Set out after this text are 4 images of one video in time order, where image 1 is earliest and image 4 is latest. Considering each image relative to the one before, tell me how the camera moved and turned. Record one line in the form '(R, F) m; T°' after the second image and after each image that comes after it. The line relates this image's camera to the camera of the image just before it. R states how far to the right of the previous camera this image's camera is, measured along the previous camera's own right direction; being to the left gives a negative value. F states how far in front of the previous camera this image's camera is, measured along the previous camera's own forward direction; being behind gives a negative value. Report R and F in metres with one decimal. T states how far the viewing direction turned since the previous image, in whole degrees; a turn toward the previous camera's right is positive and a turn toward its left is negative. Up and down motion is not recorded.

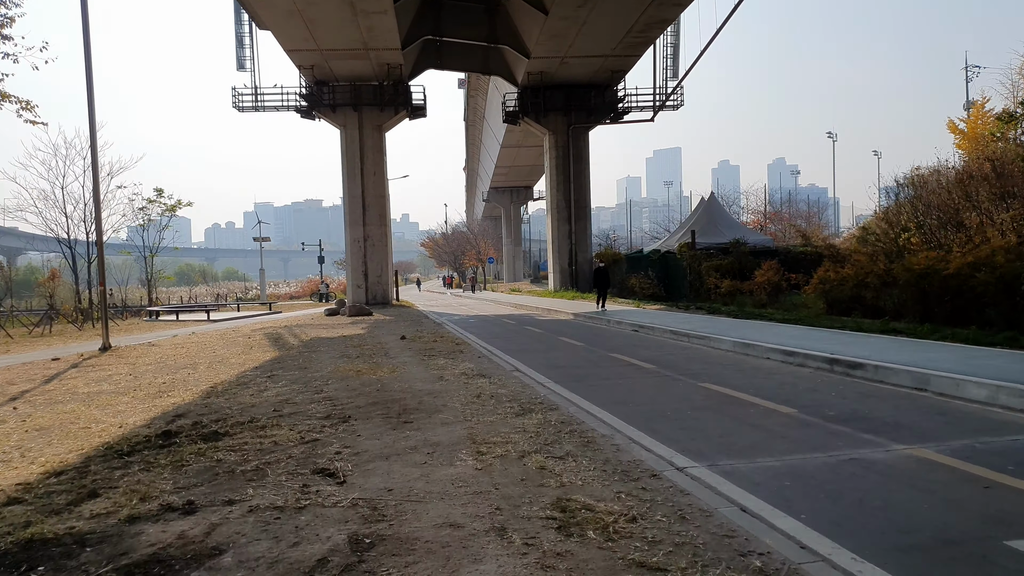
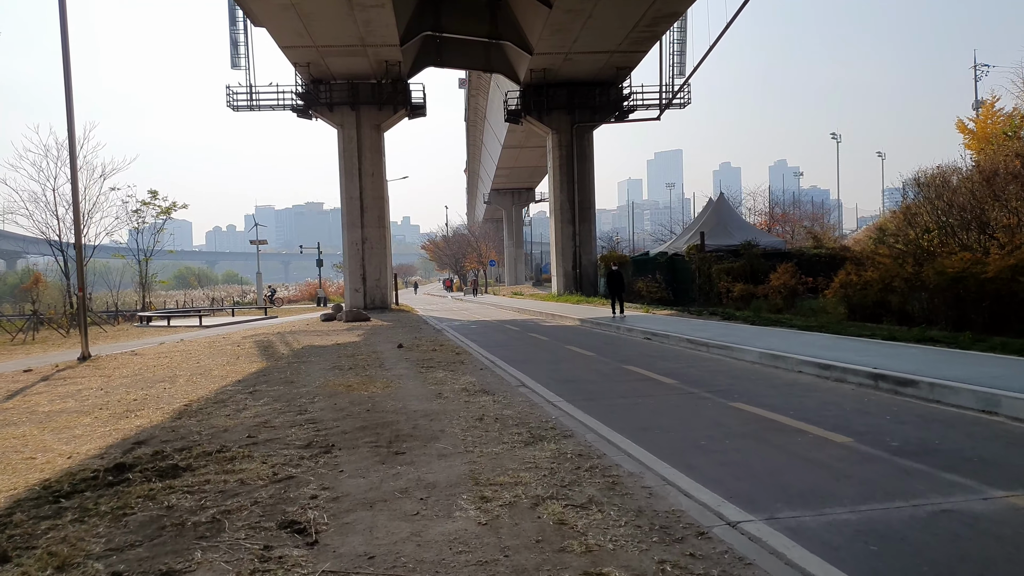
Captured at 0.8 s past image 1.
(-0.1, +1.0) m; 0°
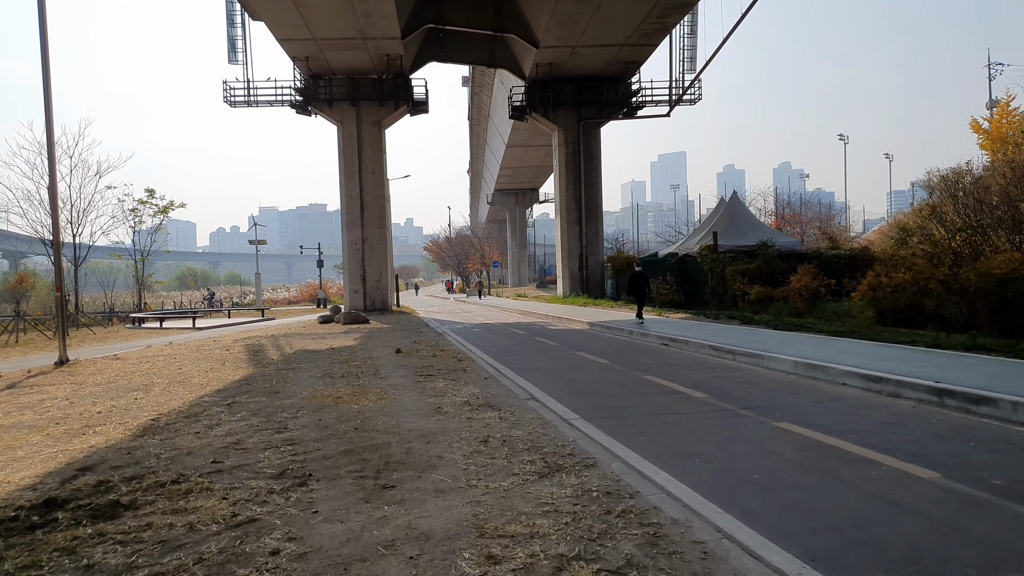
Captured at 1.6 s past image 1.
(-0.1, +1.1) m; 0°
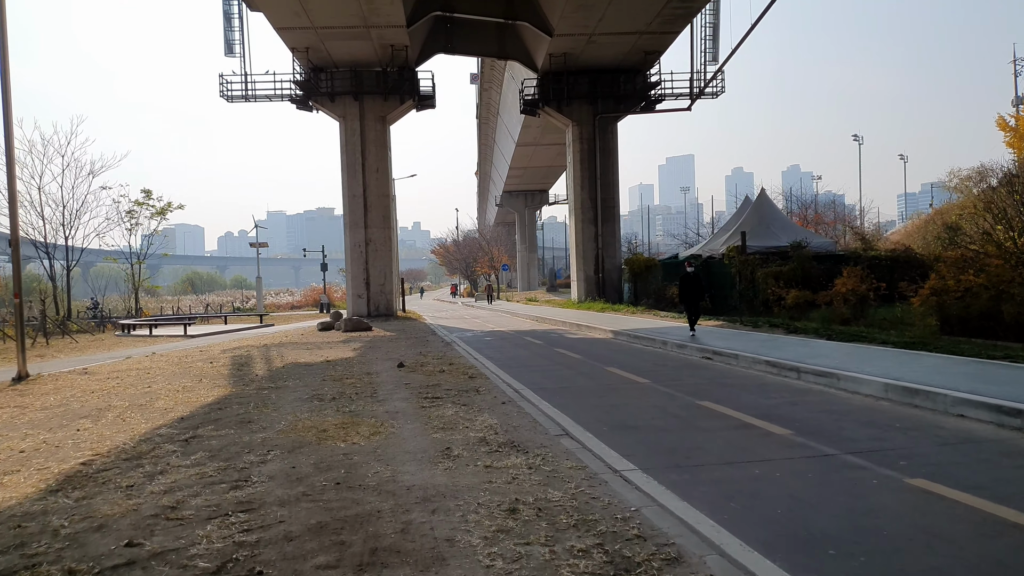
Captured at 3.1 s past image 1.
(-0.2, +1.8) m; -1°
